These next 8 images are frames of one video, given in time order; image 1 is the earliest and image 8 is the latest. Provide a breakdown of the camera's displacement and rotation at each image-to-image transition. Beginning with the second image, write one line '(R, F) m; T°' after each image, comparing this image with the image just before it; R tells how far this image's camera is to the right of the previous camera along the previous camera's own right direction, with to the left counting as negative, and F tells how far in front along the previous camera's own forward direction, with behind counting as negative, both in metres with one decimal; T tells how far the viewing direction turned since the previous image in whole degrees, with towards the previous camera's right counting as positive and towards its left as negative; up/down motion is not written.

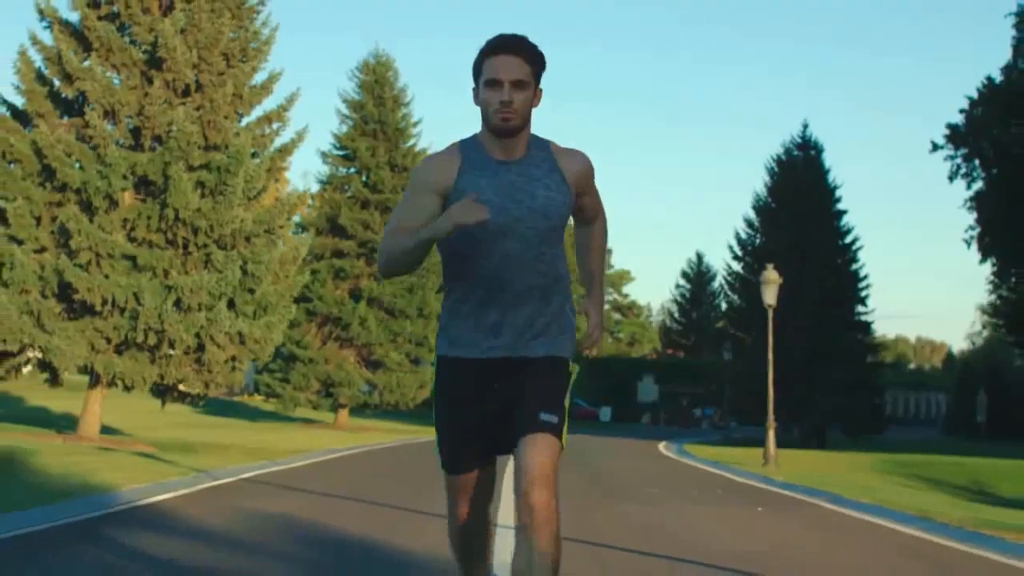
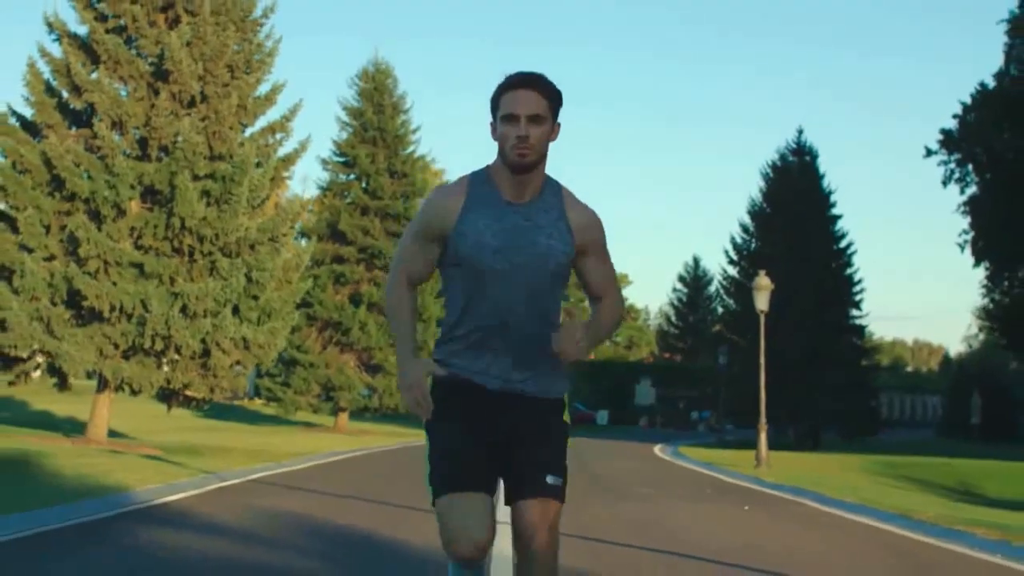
(0.0, -0.6) m; 0°
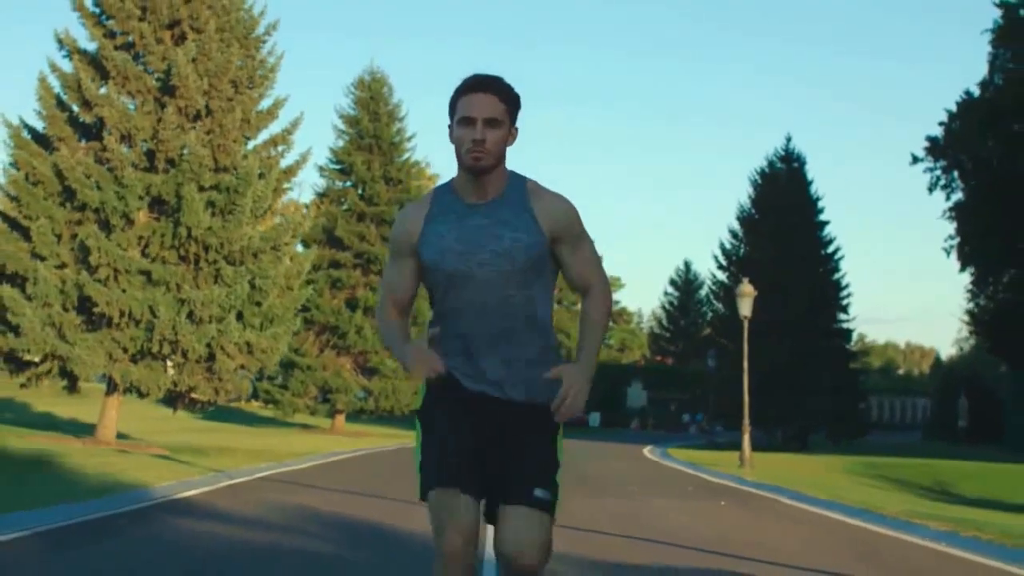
(0.0, -1.0) m; 0°
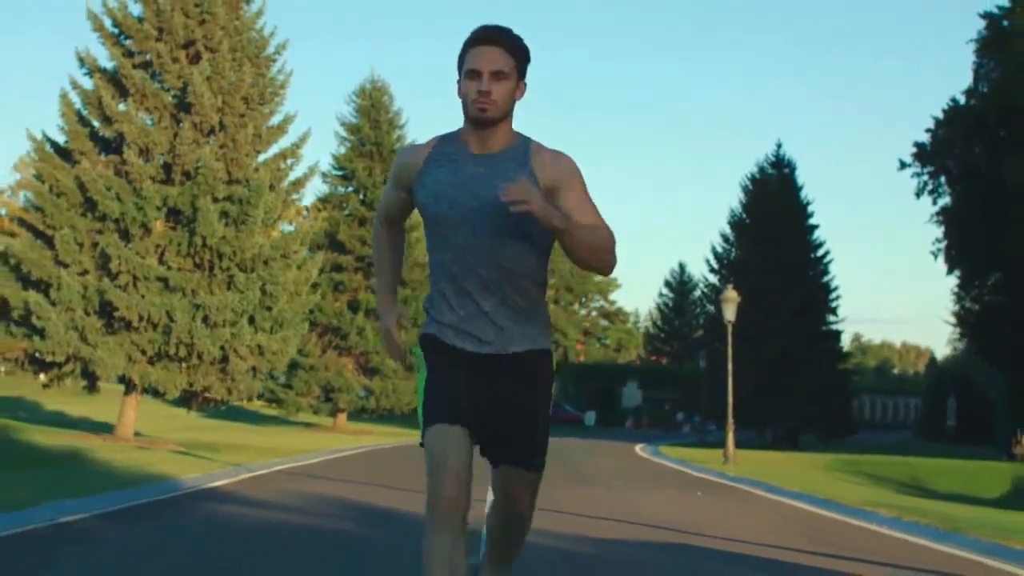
(0.0, -1.5) m; 0°
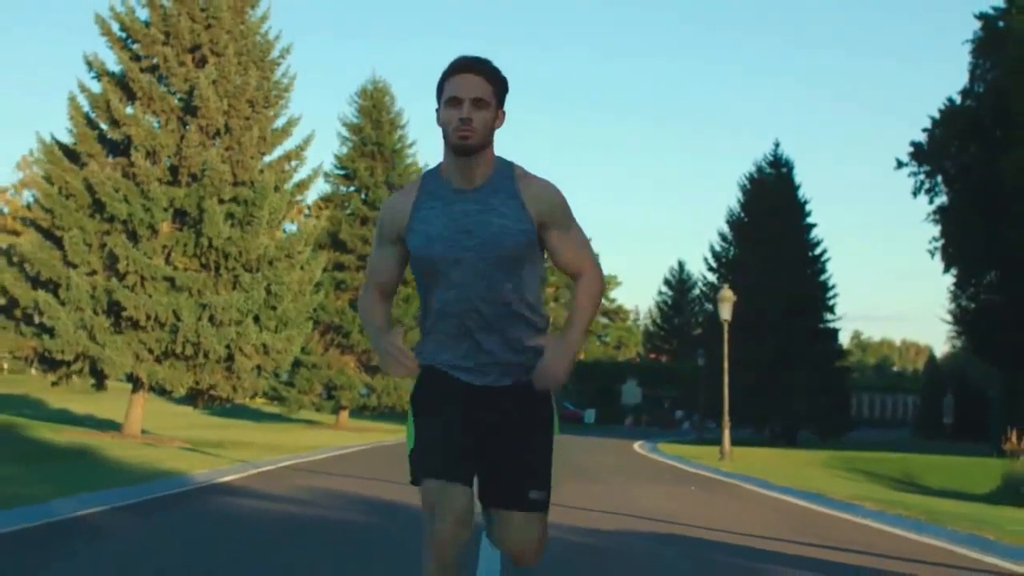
(0.0, -0.5) m; 0°
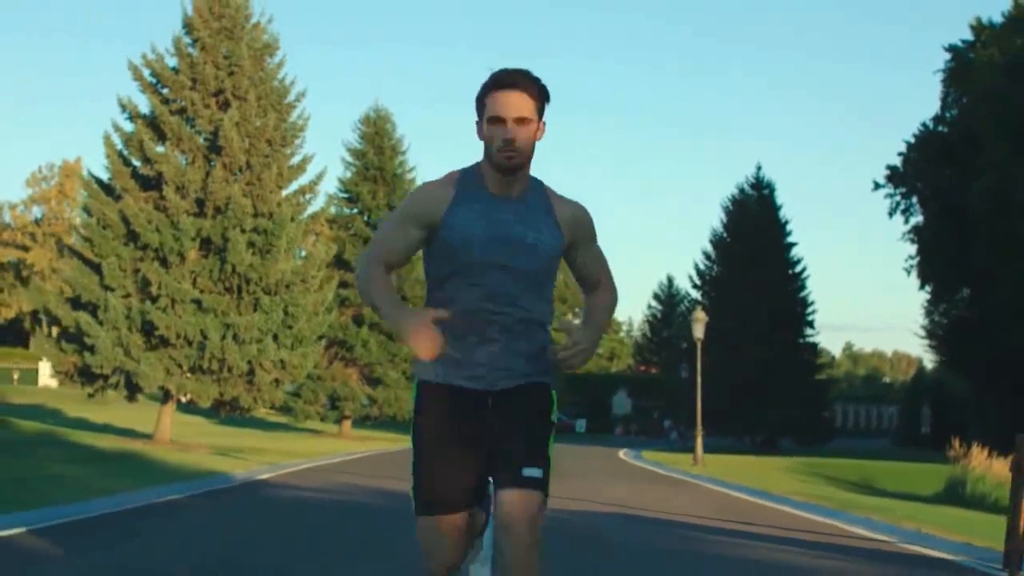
(0.0, -3.0) m; 0°
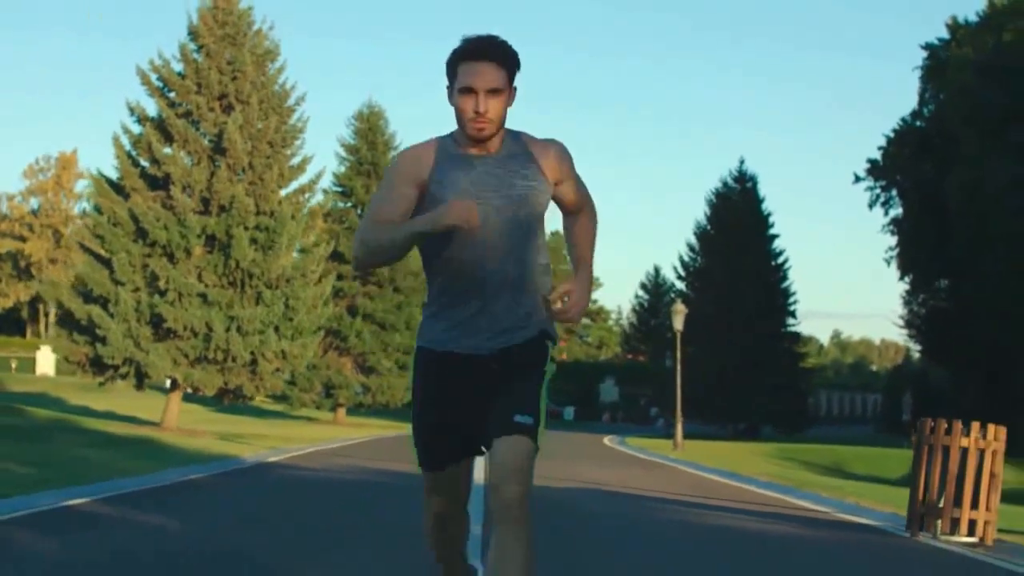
(0.0, -1.7) m; 0°
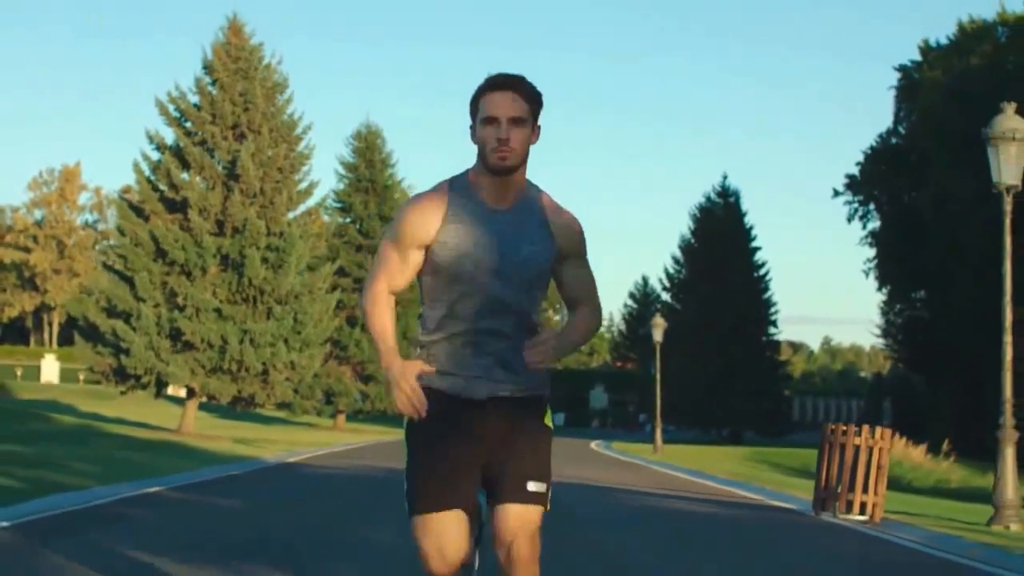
(0.0, -2.7) m; 0°
